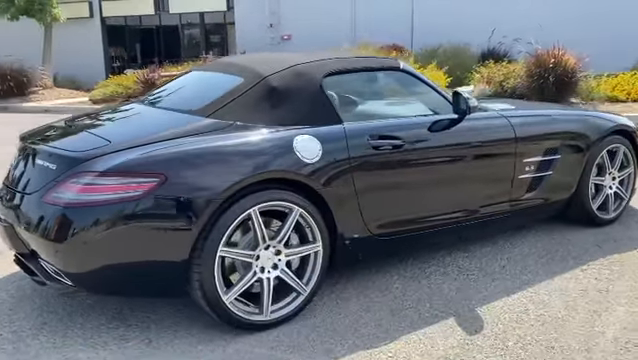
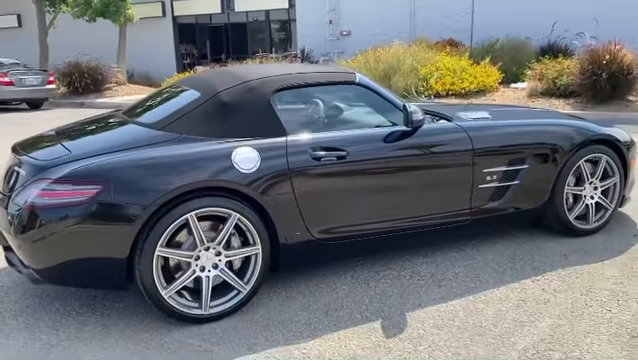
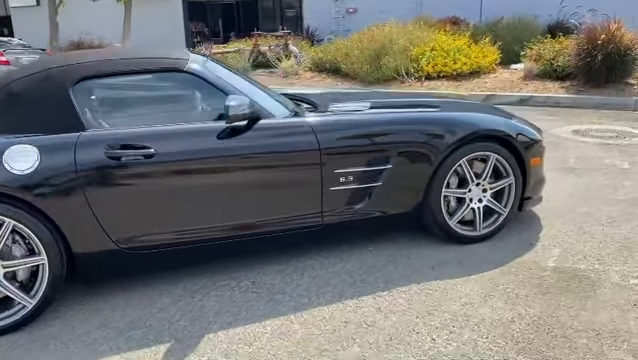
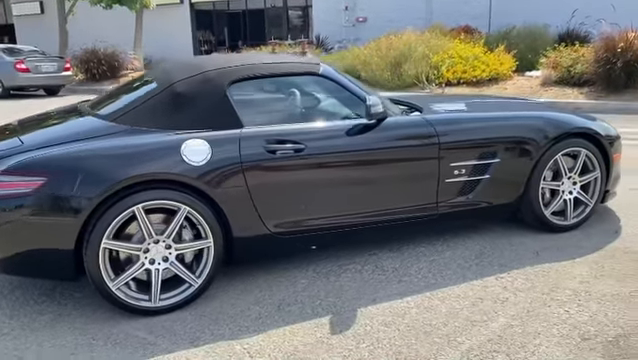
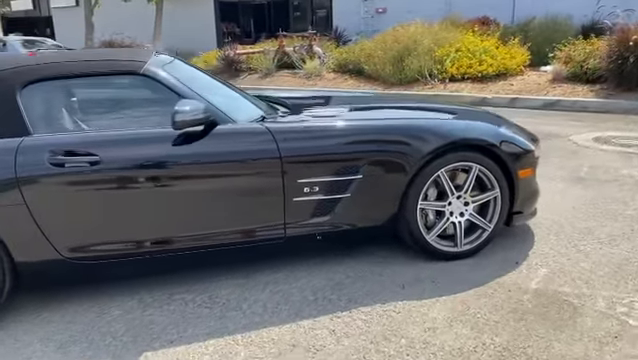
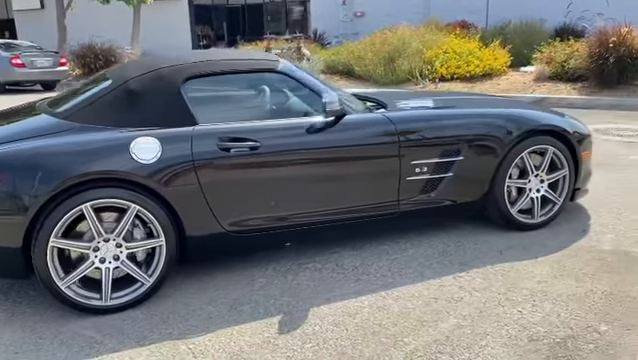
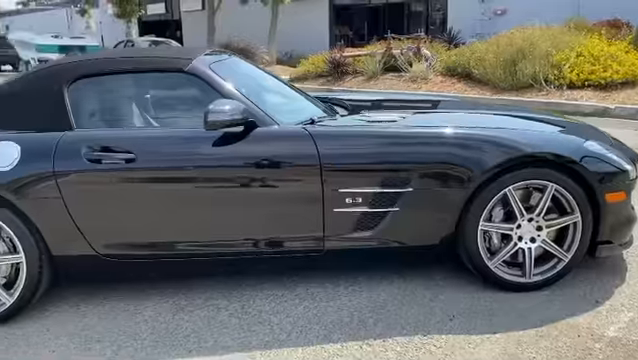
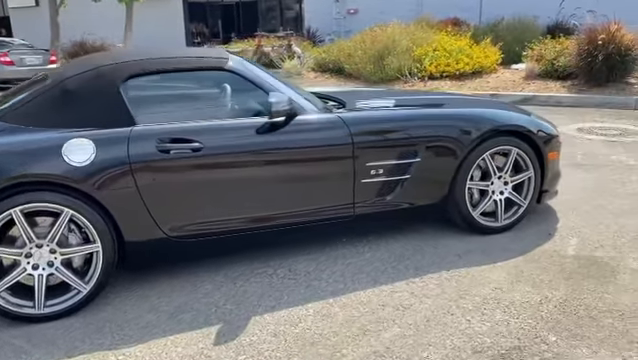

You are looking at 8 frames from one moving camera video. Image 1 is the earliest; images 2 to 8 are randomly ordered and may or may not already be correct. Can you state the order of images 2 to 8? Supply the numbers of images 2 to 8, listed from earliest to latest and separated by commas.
2, 4, 6, 8, 3, 5, 7
